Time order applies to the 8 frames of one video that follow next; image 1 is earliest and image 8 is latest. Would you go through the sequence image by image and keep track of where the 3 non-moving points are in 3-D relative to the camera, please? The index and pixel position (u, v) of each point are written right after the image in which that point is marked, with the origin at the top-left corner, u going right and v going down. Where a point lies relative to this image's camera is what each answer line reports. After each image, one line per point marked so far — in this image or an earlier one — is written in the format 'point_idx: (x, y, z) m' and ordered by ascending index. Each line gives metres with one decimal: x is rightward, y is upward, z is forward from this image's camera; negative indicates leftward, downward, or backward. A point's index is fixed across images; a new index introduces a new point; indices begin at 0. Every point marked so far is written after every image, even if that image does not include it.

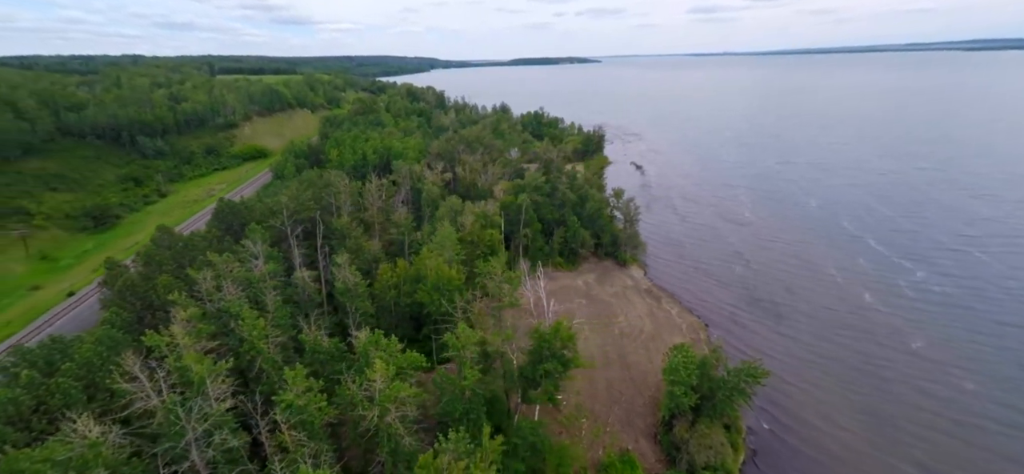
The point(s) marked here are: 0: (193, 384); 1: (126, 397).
0: (-13.7, -6.9, +18.6) m
1: (-17.0, -7.1, +18.7) m
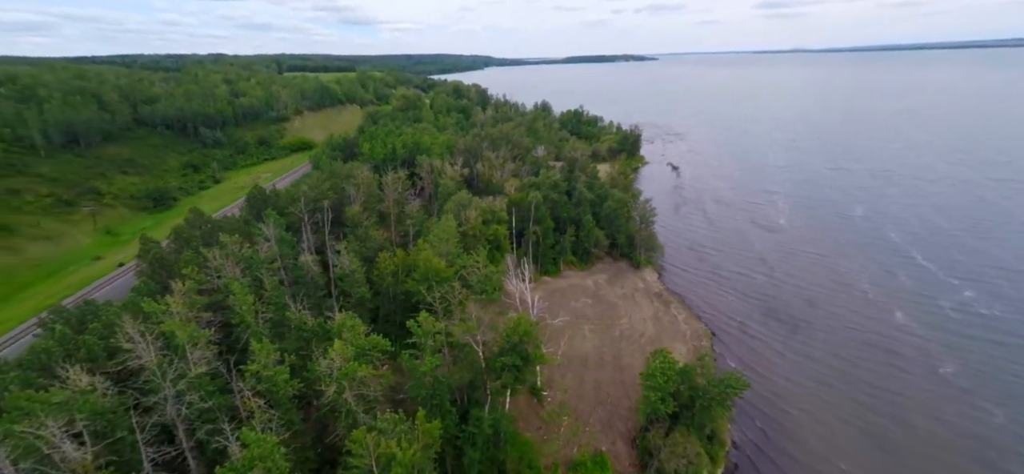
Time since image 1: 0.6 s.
0: (-16.4, -5.8, +21.0) m
1: (-19.7, -6.0, +21.4) m
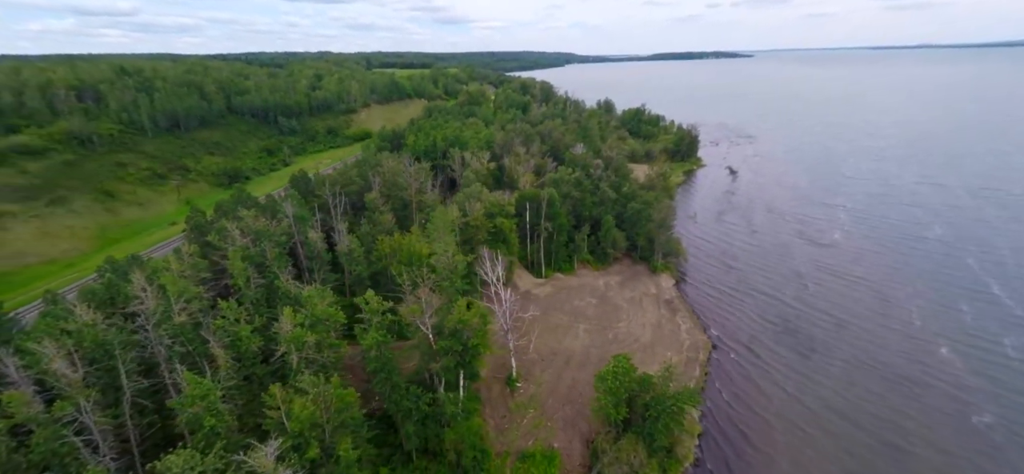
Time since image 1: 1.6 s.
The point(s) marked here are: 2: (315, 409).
0: (-20.2, -3.9, +25.1) m
1: (-23.4, -3.8, +26.1) m
2: (-9.1, -7.9, +19.8) m
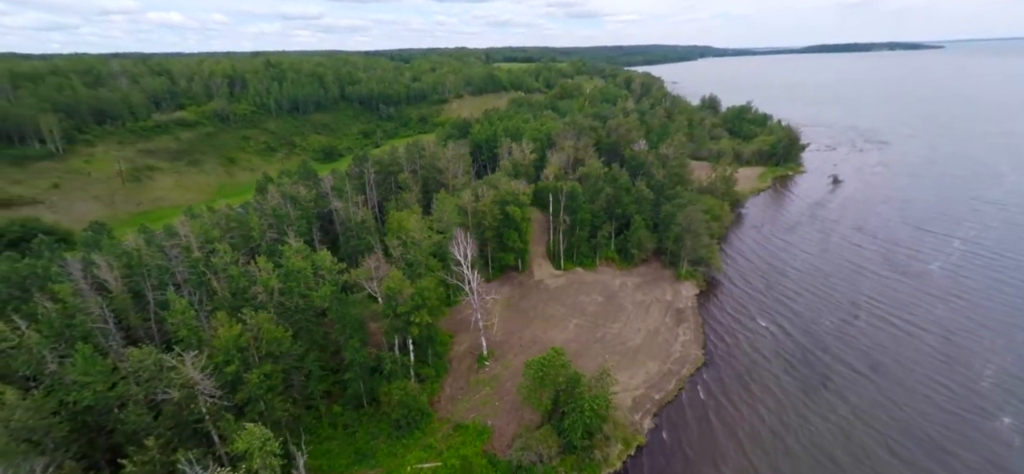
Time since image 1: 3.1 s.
0: (-24.1, -0.3, +32.3) m
1: (-26.9, +0.2, +34.2) m
2: (-15.4, -5.5, +24.4) m
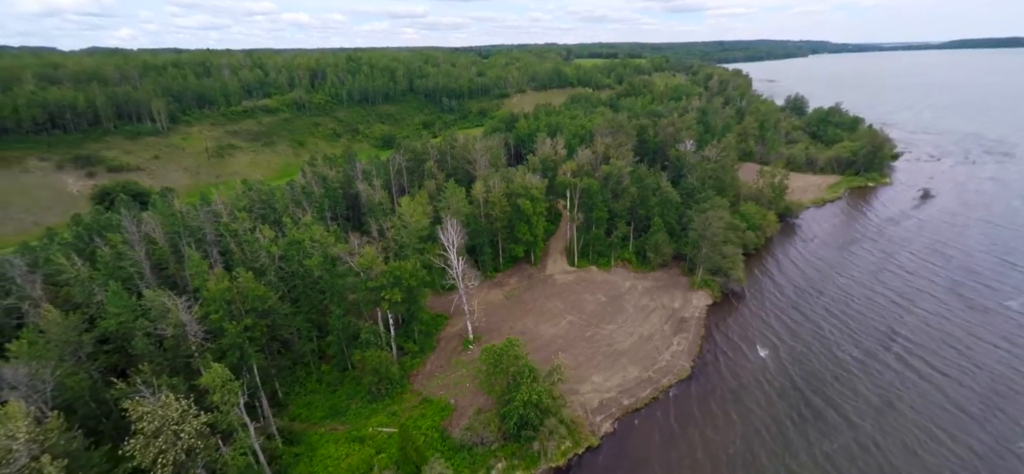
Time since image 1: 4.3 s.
0: (-25.2, +2.5, +37.7) m
1: (-27.6, +3.2, +40.0) m
2: (-18.6, -3.3, +28.3) m
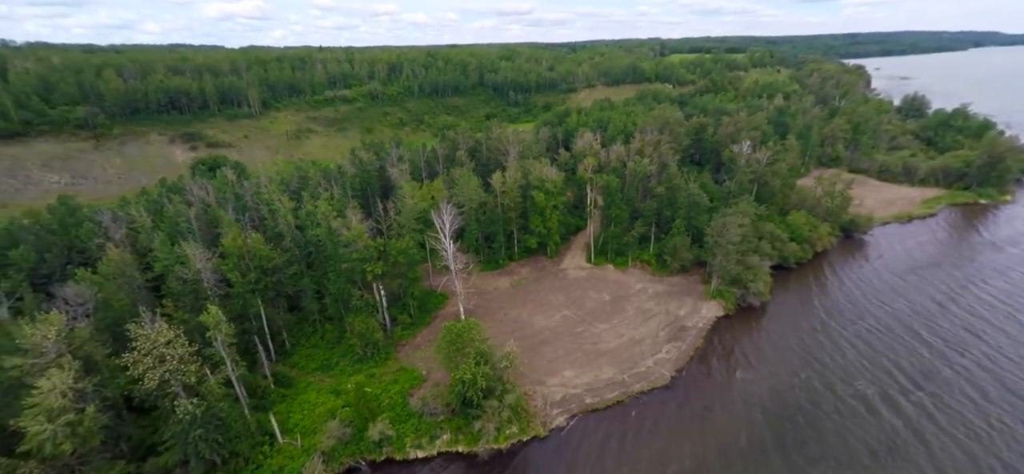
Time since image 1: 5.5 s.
0: (-24.9, +5.8, +43.6) m
1: (-26.7, +6.7, +46.4) m
2: (-20.9, -0.6, +33.2) m
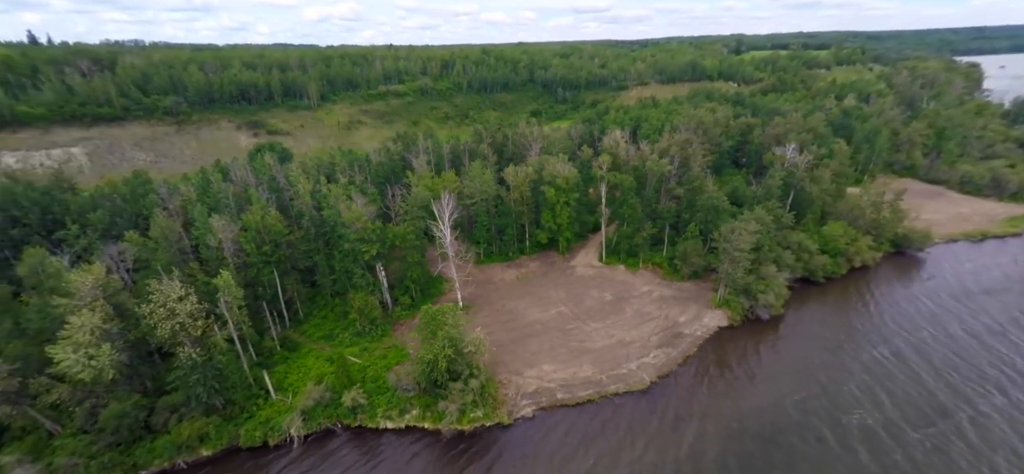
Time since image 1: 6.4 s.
0: (-23.7, +8.1, +47.9) m
1: (-25.0, +9.1, +50.8) m
2: (-21.7, +1.4, +37.0) m
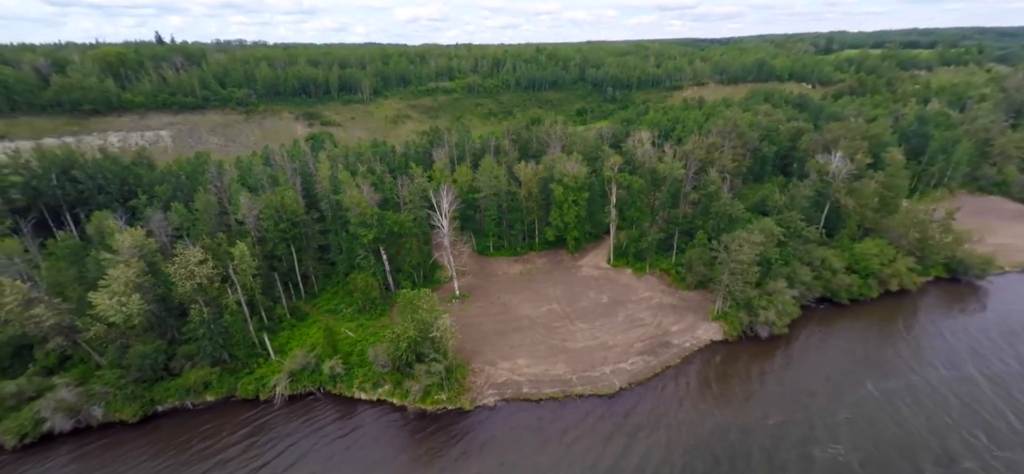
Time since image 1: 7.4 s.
0: (-22.0, +10.2, +51.9) m
1: (-22.7, +11.3, +55.0) m
2: (-22.1, +3.5, +40.9) m
